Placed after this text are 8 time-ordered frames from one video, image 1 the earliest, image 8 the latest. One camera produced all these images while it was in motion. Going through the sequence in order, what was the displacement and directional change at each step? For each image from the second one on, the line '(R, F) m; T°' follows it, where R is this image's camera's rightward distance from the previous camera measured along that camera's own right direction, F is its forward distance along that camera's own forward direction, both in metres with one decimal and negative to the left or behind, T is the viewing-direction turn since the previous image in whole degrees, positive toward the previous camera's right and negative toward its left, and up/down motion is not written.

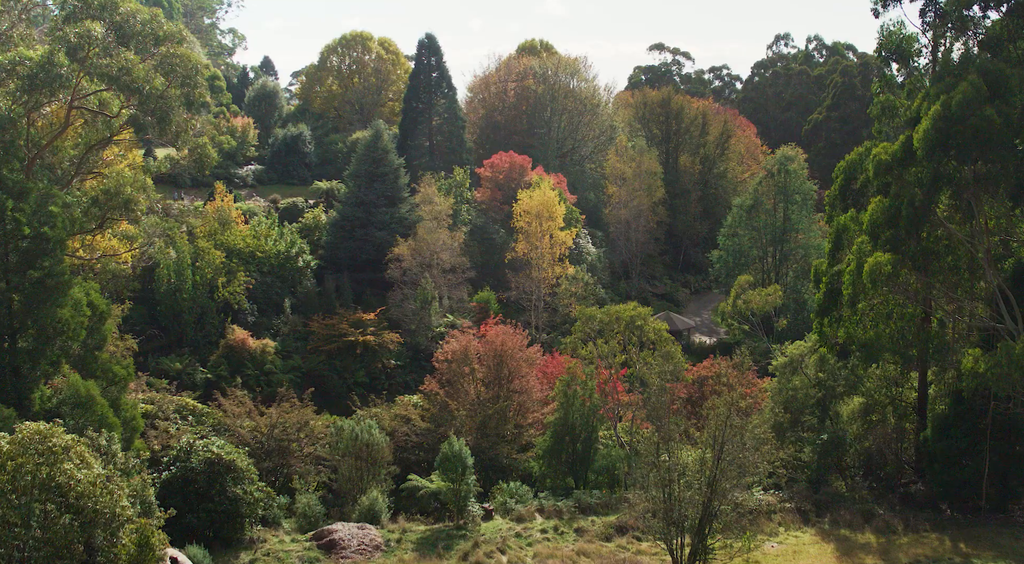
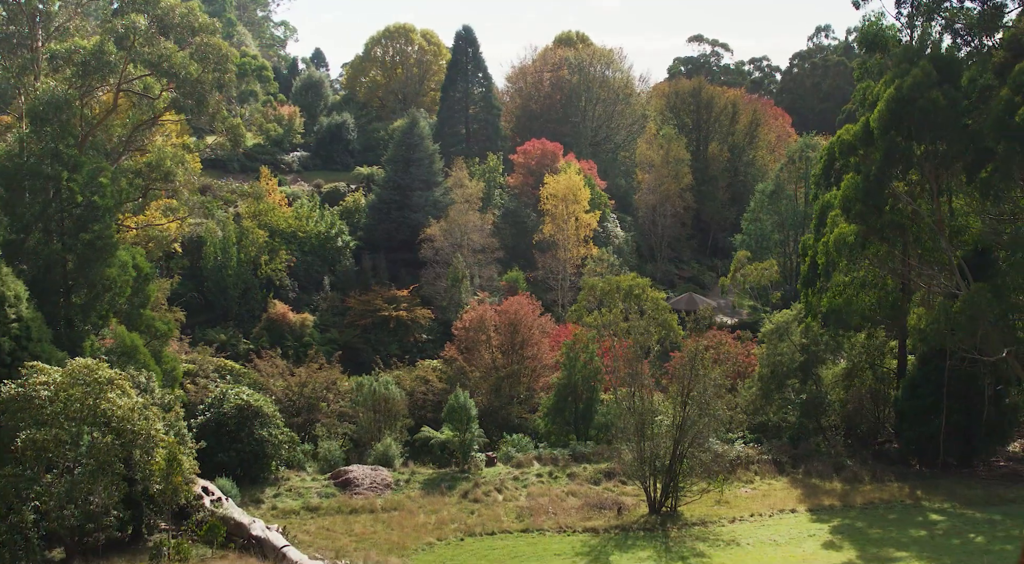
(+1.1, -1.8) m; -3°
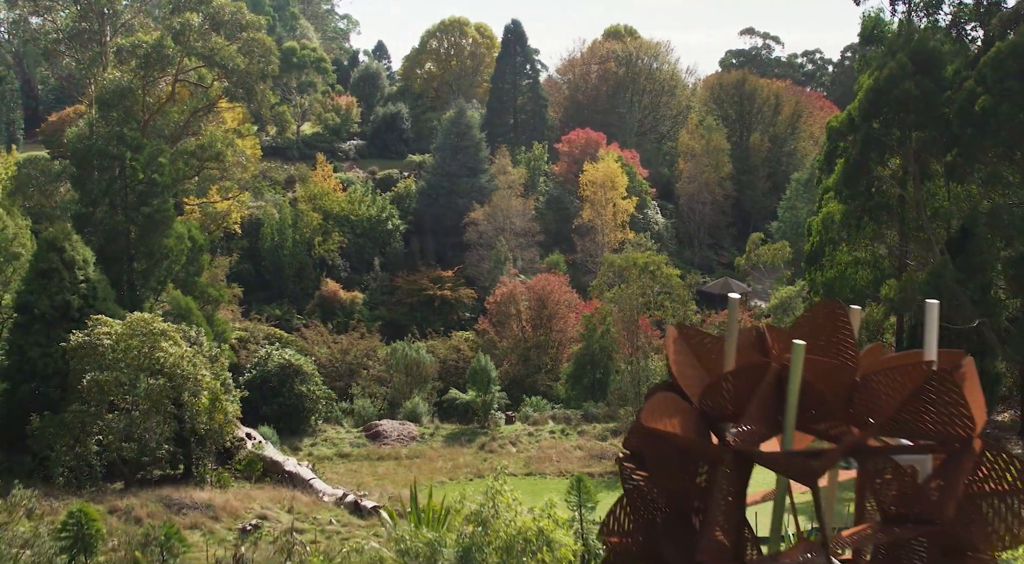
(+1.1, -1.8) m; -4°
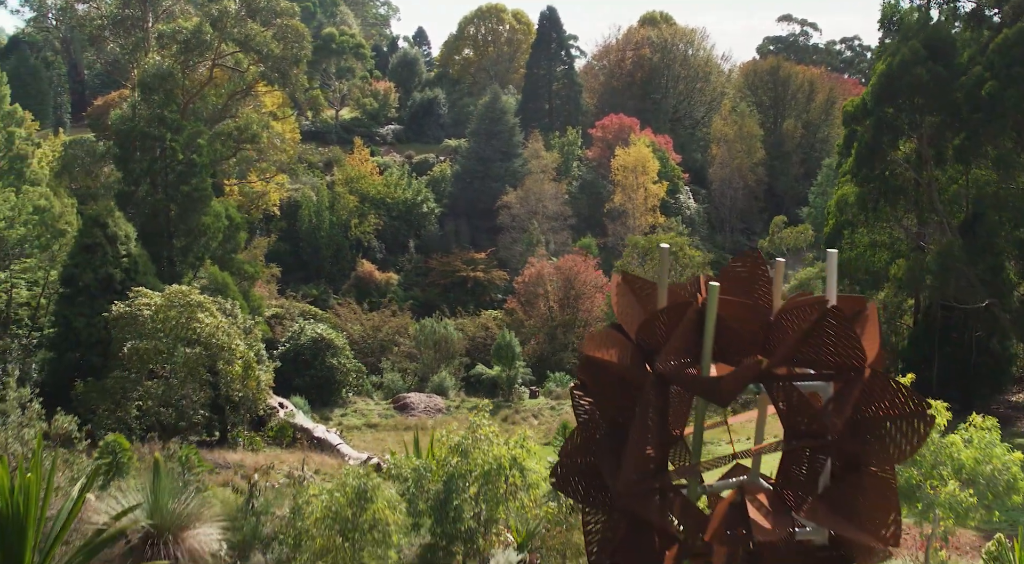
(+0.4, -0.7) m; -2°
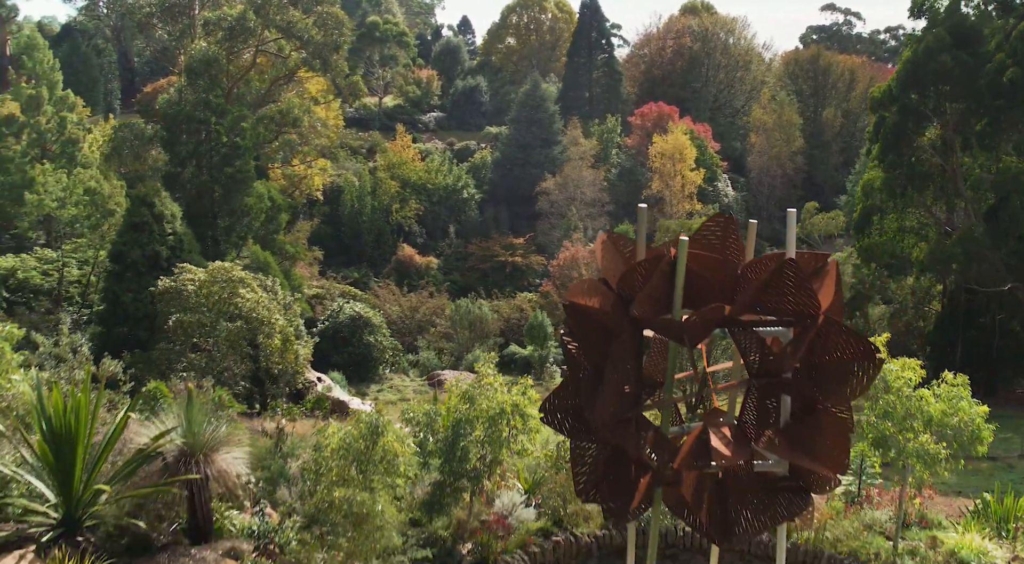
(+0.3, -0.6) m; -3°
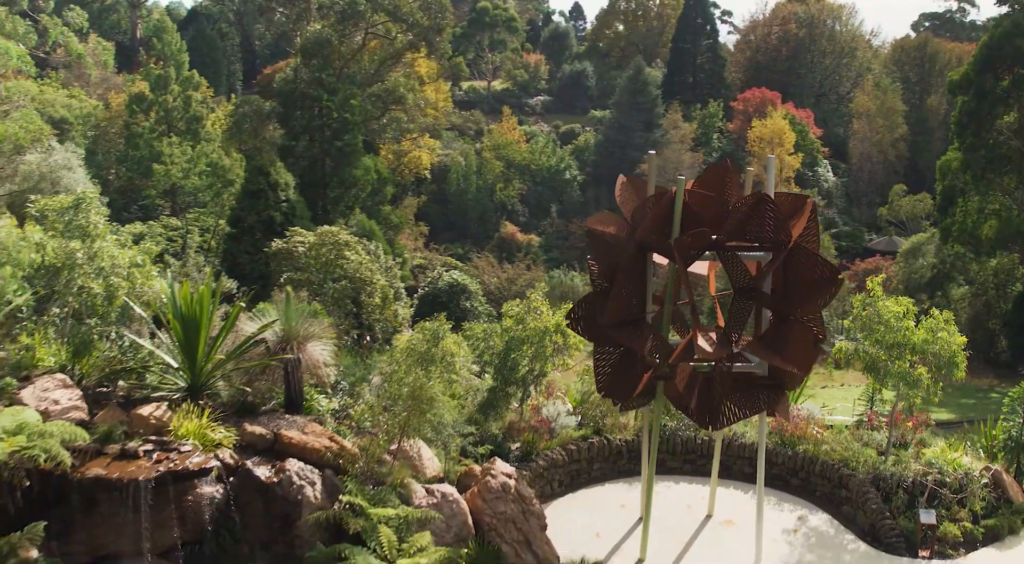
(+0.5, -1.2) m; -6°
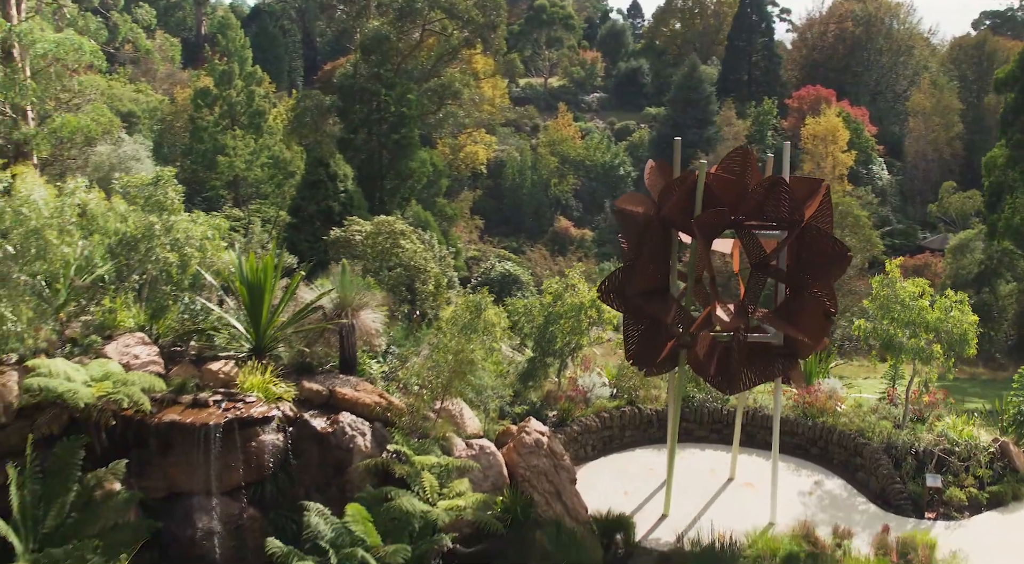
(+0.1, -0.6) m; -3°
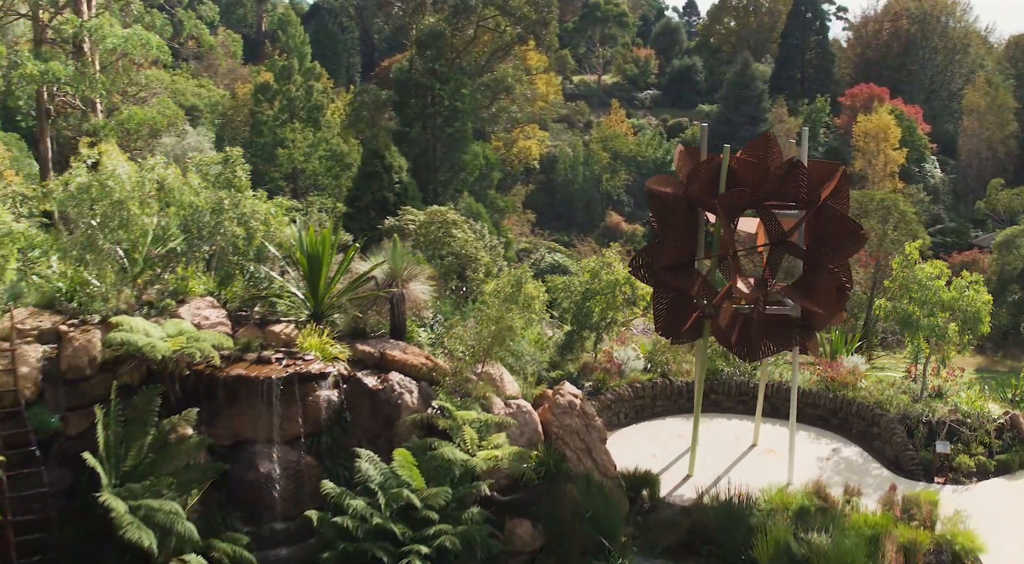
(+0.1, -0.6) m; -3°
